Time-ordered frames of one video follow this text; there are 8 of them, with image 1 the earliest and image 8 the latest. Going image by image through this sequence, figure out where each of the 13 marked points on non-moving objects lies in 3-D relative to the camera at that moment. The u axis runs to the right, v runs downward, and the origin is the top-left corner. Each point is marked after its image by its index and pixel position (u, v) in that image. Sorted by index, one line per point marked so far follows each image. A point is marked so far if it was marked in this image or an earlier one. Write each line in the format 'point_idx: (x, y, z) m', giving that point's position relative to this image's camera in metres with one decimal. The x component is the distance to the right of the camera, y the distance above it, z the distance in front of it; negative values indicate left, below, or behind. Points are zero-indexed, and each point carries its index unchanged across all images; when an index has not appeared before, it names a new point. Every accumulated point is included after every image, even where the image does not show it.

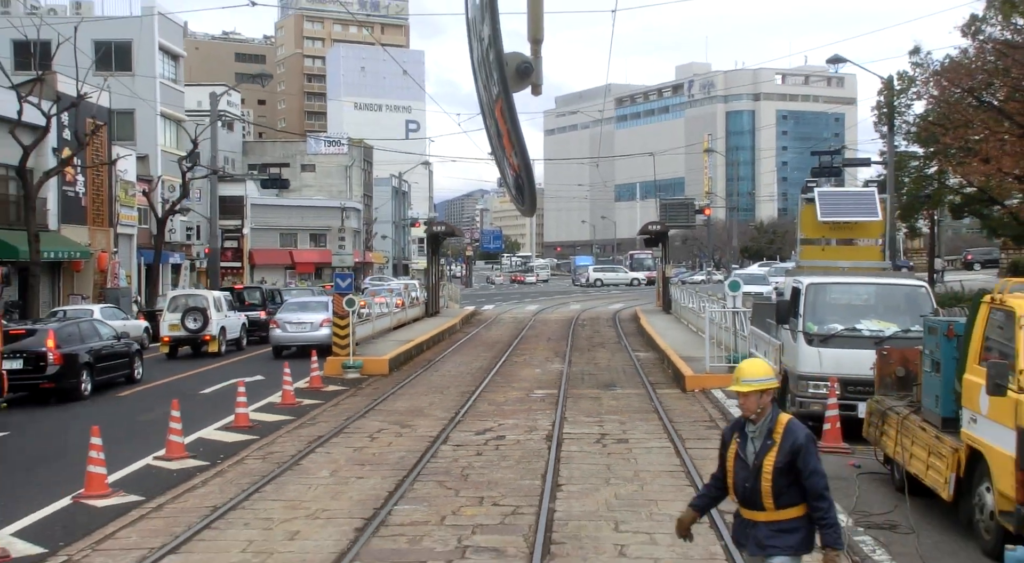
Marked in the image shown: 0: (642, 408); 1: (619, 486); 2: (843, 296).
0: (+1.9, -1.8, +14.7) m
1: (+1.0, -1.9, +9.8) m
2: (+3.9, -0.2, +12.1) m
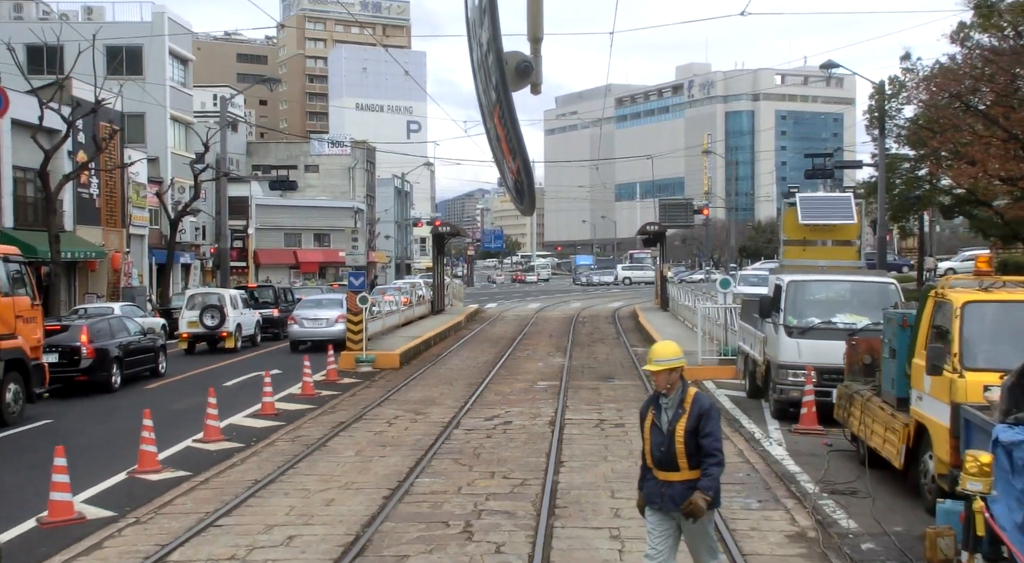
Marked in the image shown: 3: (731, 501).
0: (+2.0, -1.8, +15.9) m
1: (+1.1, -1.9, +11.0) m
2: (+4.0, -0.1, +13.3) m
3: (+1.9, -2.0, +9.1) m
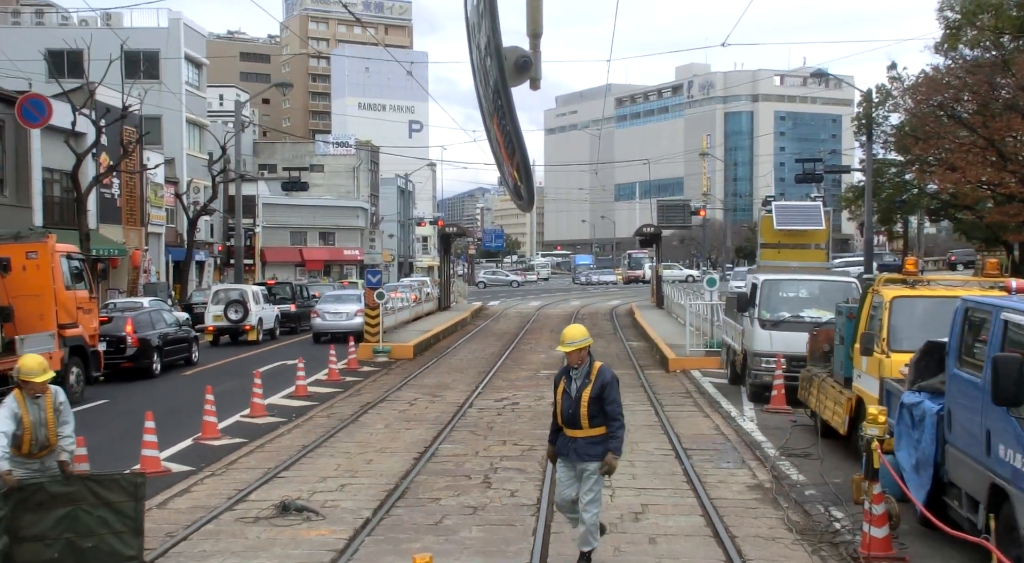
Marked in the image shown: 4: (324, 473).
0: (+2.1, -1.8, +17.7) m
1: (+1.2, -1.9, +12.8) m
2: (+4.1, -0.1, +15.1) m
3: (+2.1, -1.9, +10.9) m
4: (-2.0, -2.0, +10.6) m
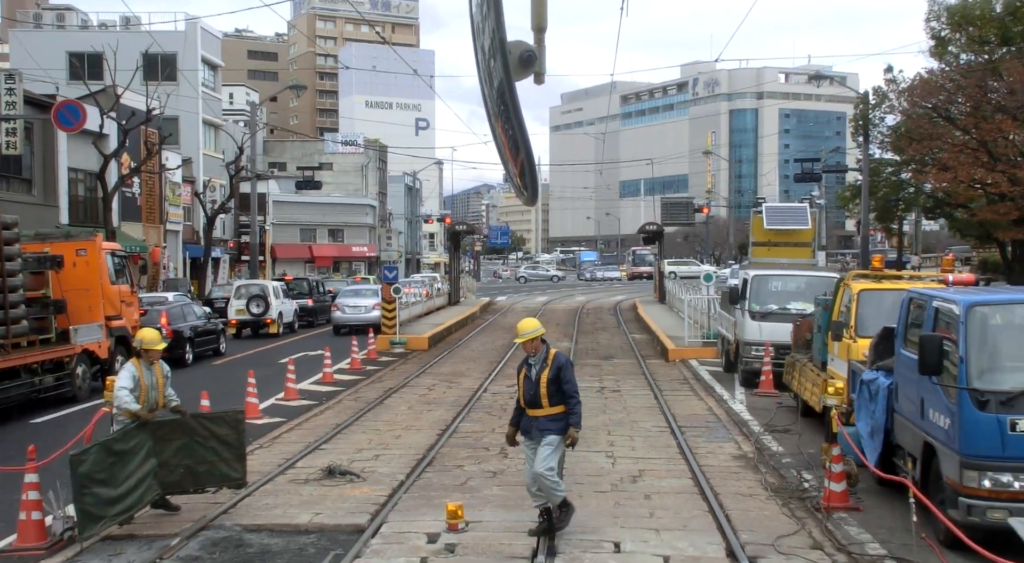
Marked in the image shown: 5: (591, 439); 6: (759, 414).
0: (+2.3, -1.7, +19.1) m
1: (+1.4, -1.8, +14.1) m
2: (+4.3, -0.1, +16.4) m
3: (+2.2, -1.9, +12.3) m
4: (-1.8, -1.9, +12.0) m
5: (+1.0, -1.9, +12.1) m
6: (+3.3, -1.8, +13.6) m
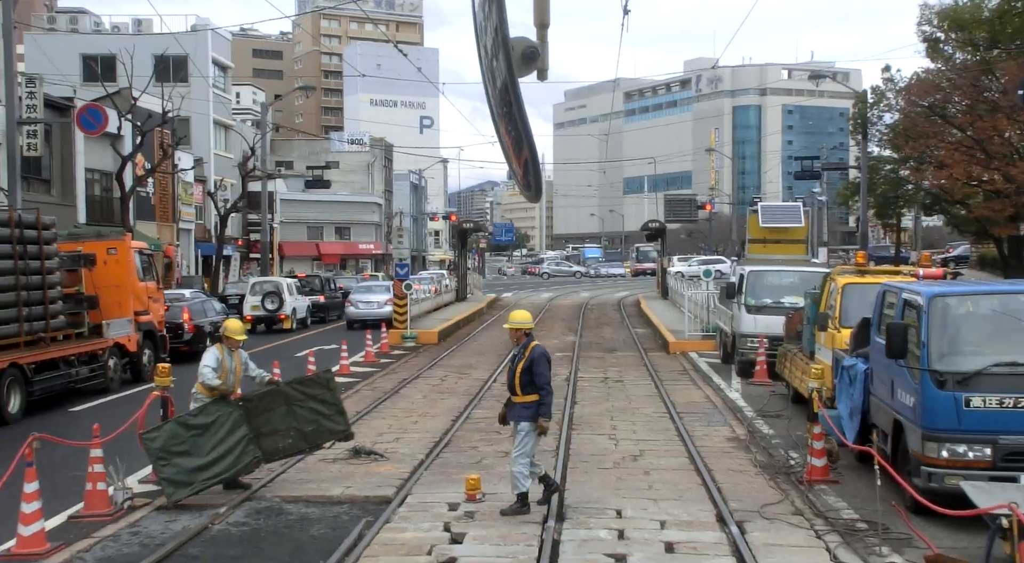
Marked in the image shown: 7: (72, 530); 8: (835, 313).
0: (+2.4, -1.6, +20.0) m
1: (+1.5, -1.8, +15.0) m
2: (+4.5, 0.0, +17.3) m
3: (+2.3, -1.8, +13.2) m
4: (-1.7, -1.9, +12.9) m
5: (+1.1, -1.8, +13.0) m
6: (+3.4, -1.7, +14.5) m
7: (-3.5, -2.0, +8.2) m
8: (+3.8, -0.4, +12.0) m
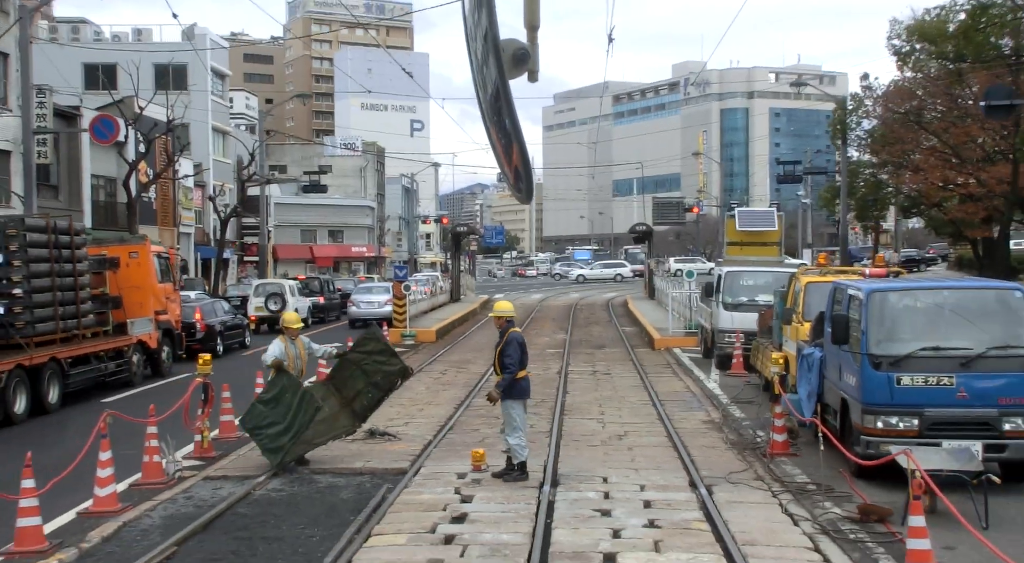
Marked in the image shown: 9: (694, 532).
0: (+2.3, -1.6, +21.4) m
1: (+1.5, -1.8, +16.4) m
2: (+4.4, 0.0, +18.7) m
3: (+2.3, -1.8, +14.5) m
4: (-1.7, -1.9, +14.3) m
5: (+1.0, -1.8, +14.4) m
6: (+3.4, -1.7, +15.9) m
7: (-3.5, -2.0, +9.5) m
8: (+3.8, -0.3, +13.4) m
9: (+1.4, -2.0, +8.0) m
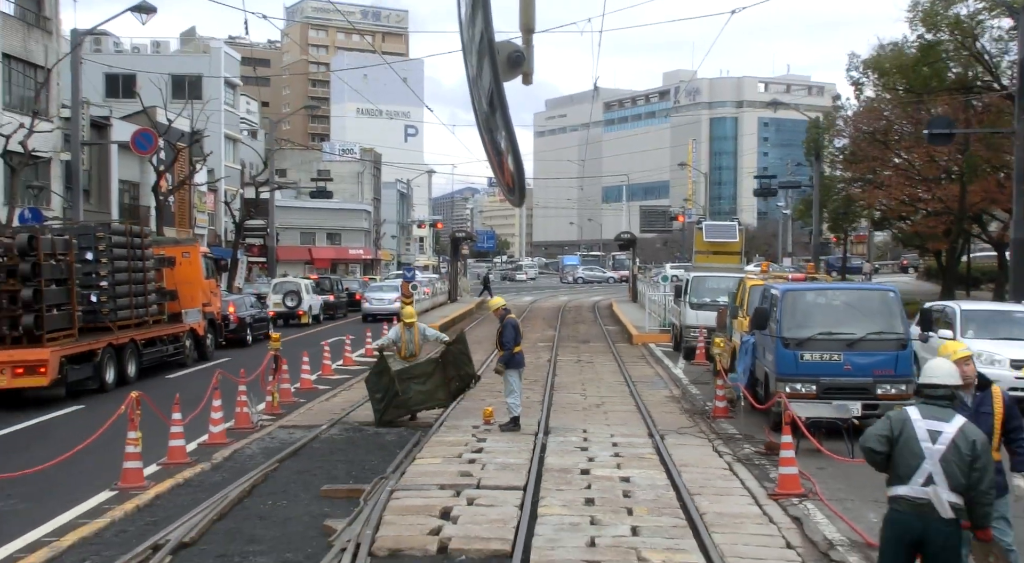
0: (+2.2, -1.7, +24.6) m
1: (+1.4, -1.8, +19.6) m
2: (+4.3, 0.0, +22.0) m
3: (+2.3, -1.8, +17.8) m
4: (-1.7, -1.9, +17.5) m
5: (+1.0, -1.8, +17.6) m
6: (+3.4, -1.7, +19.2) m
7: (-3.5, -1.9, +12.7) m
8: (+3.8, -0.4, +16.6) m
9: (+1.5, -2.0, +11.3) m
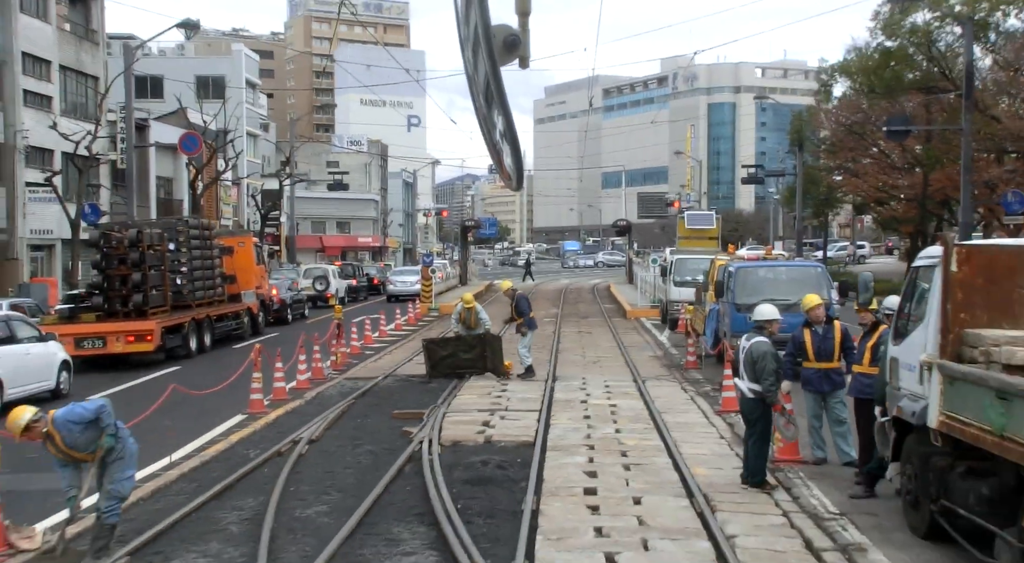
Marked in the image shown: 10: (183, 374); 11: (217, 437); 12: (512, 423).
0: (+2.5, -1.2, +28.3) m
1: (+1.7, -1.4, +23.4) m
2: (+4.6, +0.4, +25.7) m
3: (+2.5, -1.4, +21.5) m
4: (-1.5, -1.5, +21.2) m
5: (+1.3, -1.4, +21.3) m
6: (+3.6, -1.3, +22.9) m
7: (-3.2, -1.6, +16.4) m
8: (+4.0, 0.0, +20.4) m
9: (+1.7, -1.7, +15.0) m
10: (-5.8, -1.7, +18.0) m
11: (-3.4, -1.8, +11.8) m
12: (0.0, -1.7, +12.5) m
